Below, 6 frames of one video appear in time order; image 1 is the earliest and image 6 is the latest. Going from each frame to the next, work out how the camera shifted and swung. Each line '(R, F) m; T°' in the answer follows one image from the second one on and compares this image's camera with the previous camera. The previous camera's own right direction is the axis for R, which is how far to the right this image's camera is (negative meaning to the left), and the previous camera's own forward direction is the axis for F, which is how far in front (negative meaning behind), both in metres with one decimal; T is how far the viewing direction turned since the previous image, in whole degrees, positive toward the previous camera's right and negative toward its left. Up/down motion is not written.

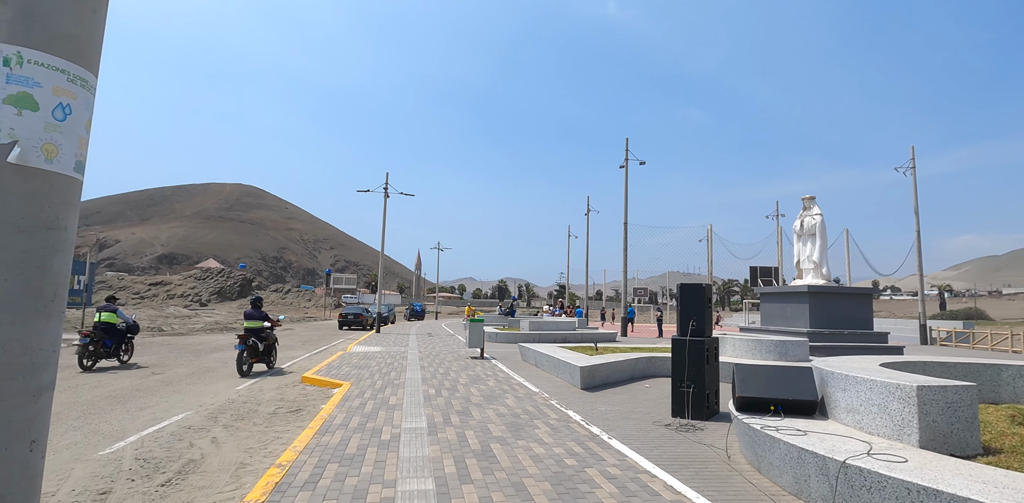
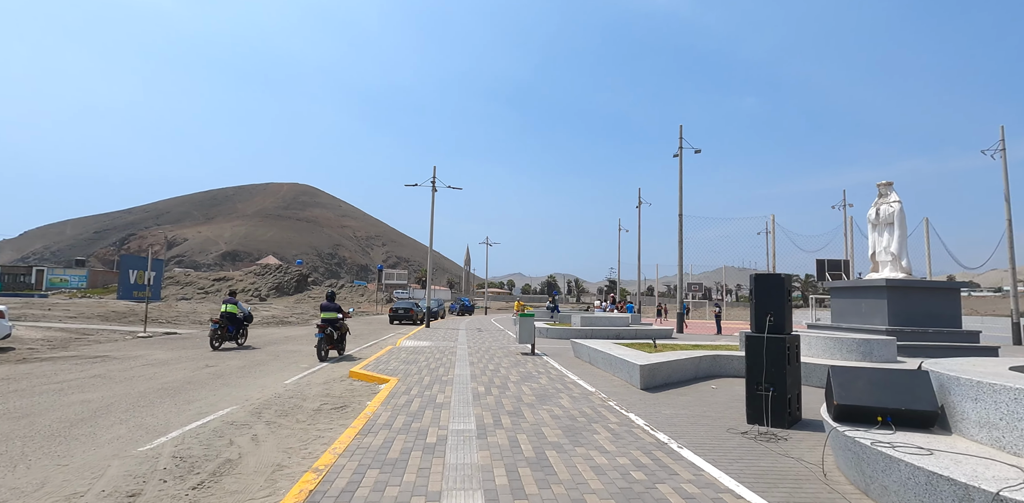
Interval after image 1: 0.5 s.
(-0.1, +0.6) m; -5°
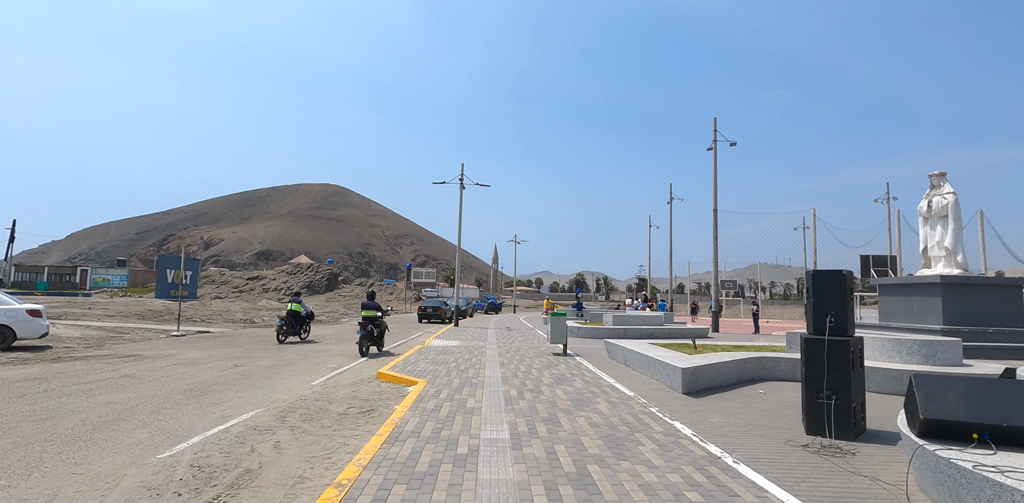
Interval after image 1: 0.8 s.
(-0.1, +0.5) m; -3°
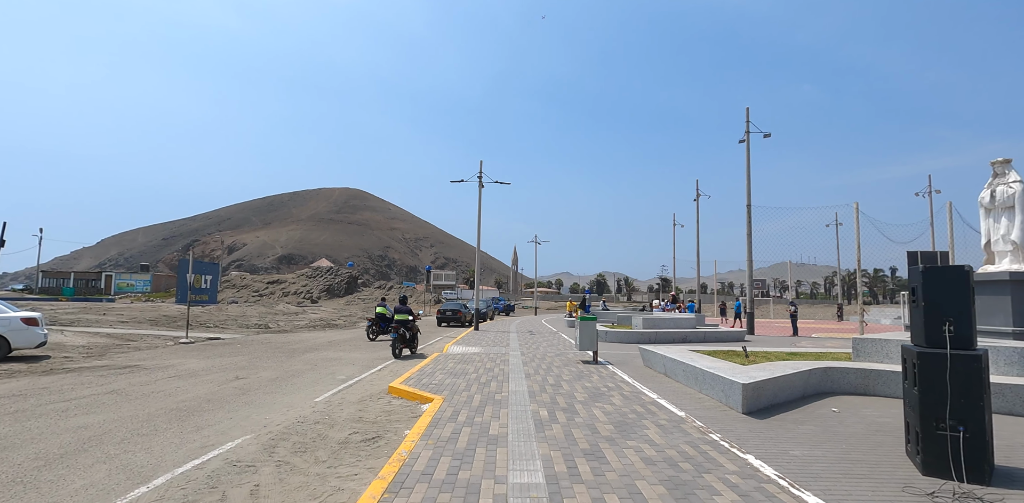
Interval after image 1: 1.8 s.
(-0.1, +1.2) m; -2°
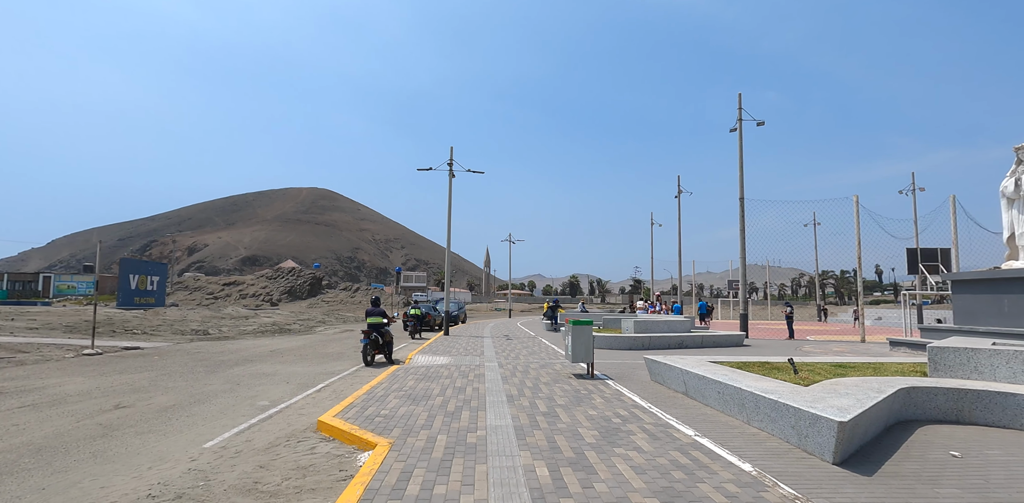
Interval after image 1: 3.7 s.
(-0.1, +2.6) m; +3°
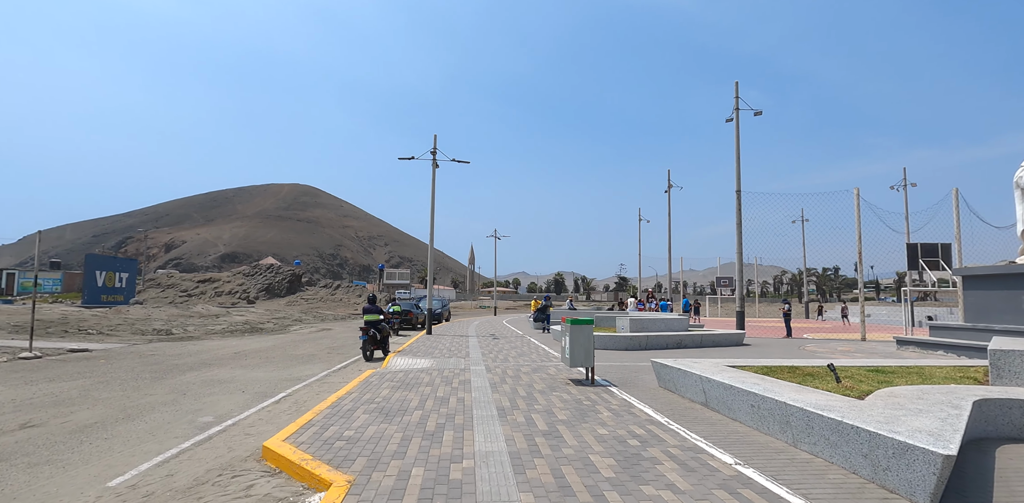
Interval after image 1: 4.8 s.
(-0.1, +1.3) m; +2°
